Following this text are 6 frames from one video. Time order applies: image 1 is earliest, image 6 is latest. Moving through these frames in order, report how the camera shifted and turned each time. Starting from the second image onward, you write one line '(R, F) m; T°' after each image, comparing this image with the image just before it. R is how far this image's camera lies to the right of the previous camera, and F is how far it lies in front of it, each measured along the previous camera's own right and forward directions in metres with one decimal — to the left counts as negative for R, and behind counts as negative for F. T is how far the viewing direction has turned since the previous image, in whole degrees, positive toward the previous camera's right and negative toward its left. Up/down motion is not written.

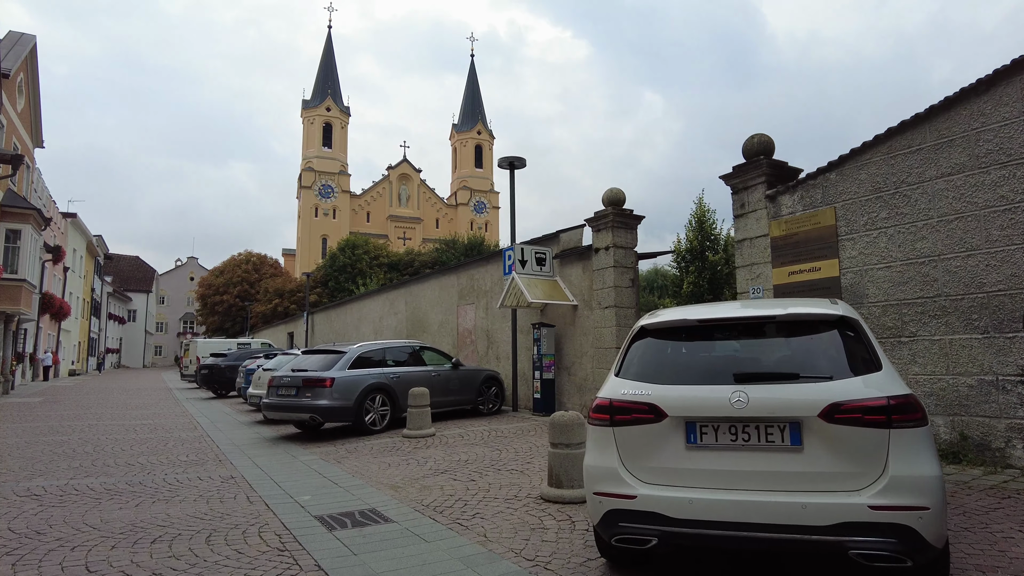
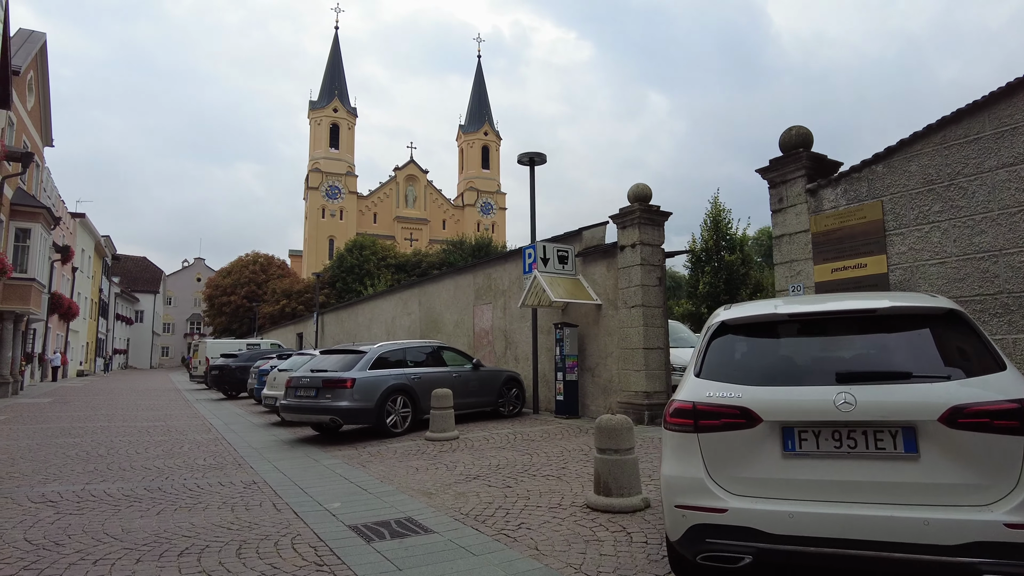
(-0.3, +0.3) m; 0°
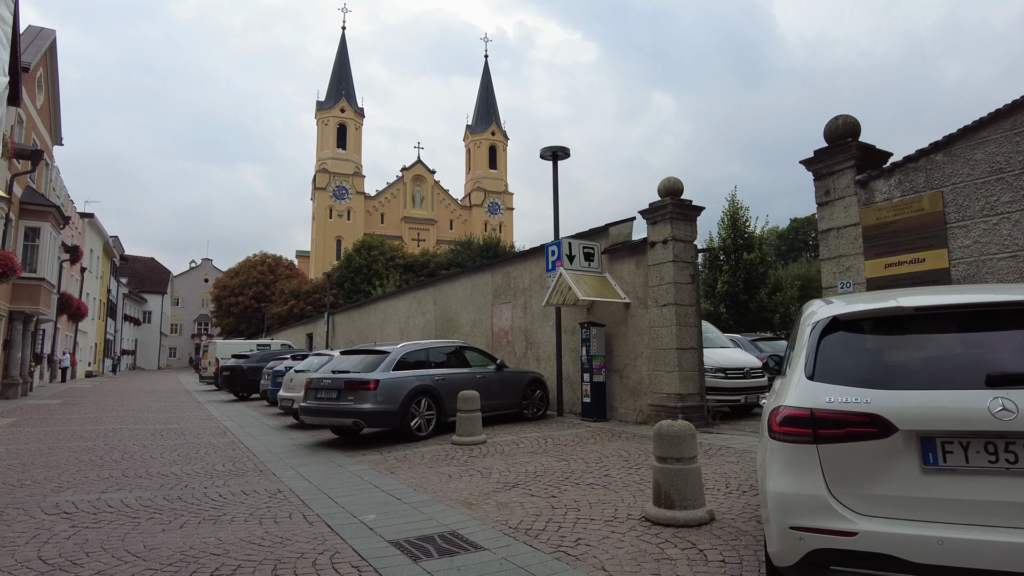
(-0.3, +0.4) m; 0°
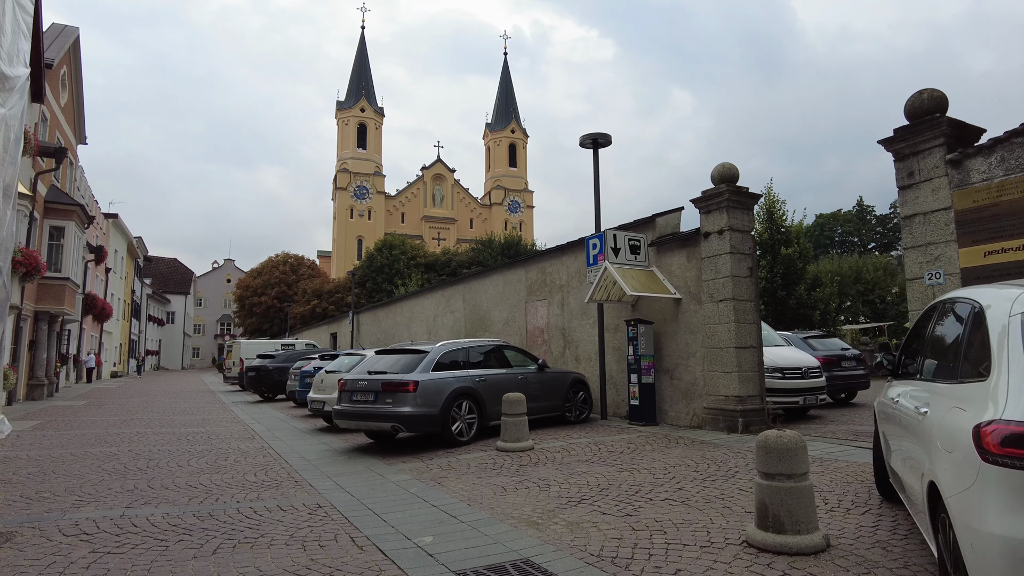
(-0.4, +0.6) m; -2°
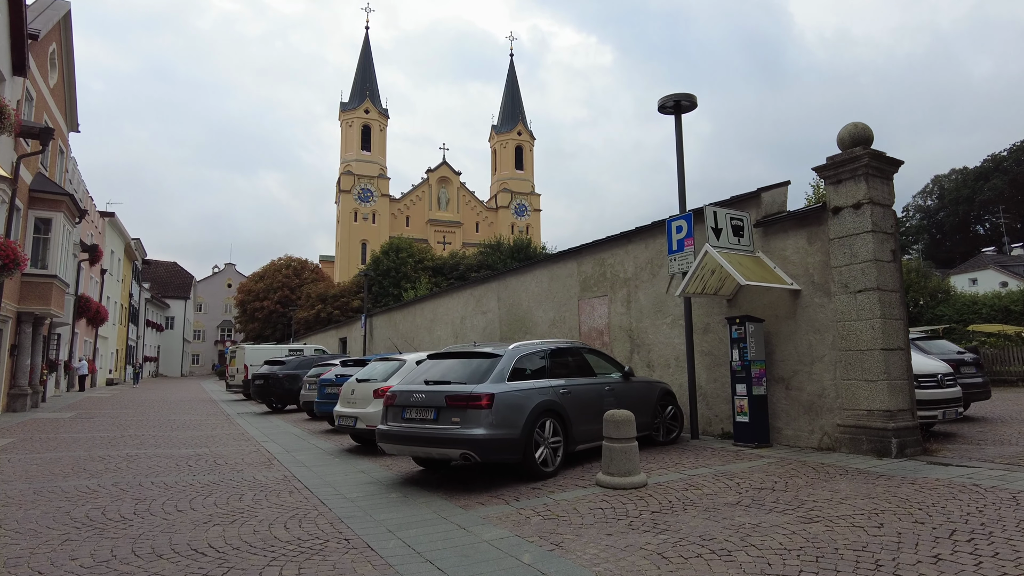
(-1.0, +2.0) m; 0°
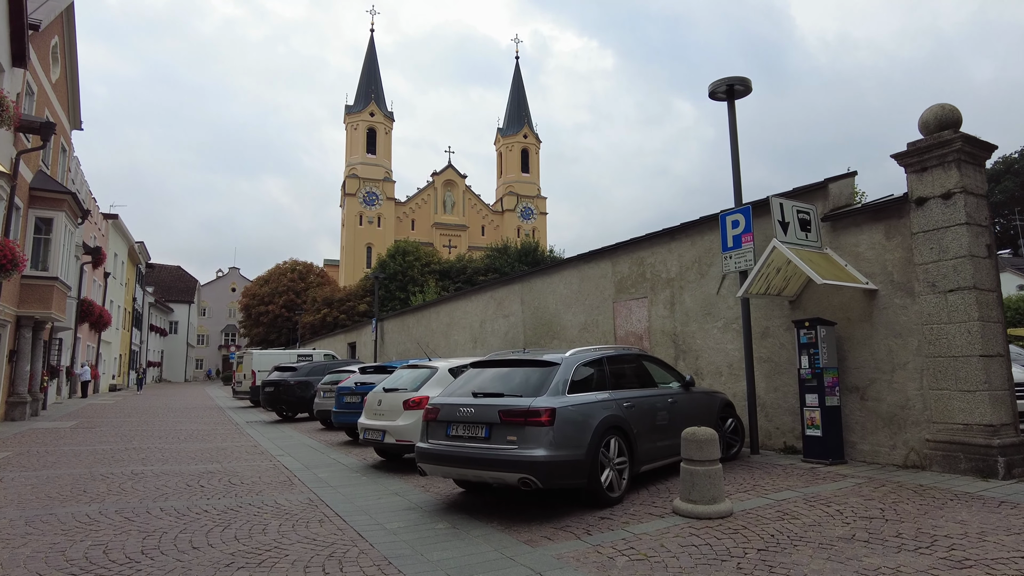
(-0.5, +0.8) m; 0°
